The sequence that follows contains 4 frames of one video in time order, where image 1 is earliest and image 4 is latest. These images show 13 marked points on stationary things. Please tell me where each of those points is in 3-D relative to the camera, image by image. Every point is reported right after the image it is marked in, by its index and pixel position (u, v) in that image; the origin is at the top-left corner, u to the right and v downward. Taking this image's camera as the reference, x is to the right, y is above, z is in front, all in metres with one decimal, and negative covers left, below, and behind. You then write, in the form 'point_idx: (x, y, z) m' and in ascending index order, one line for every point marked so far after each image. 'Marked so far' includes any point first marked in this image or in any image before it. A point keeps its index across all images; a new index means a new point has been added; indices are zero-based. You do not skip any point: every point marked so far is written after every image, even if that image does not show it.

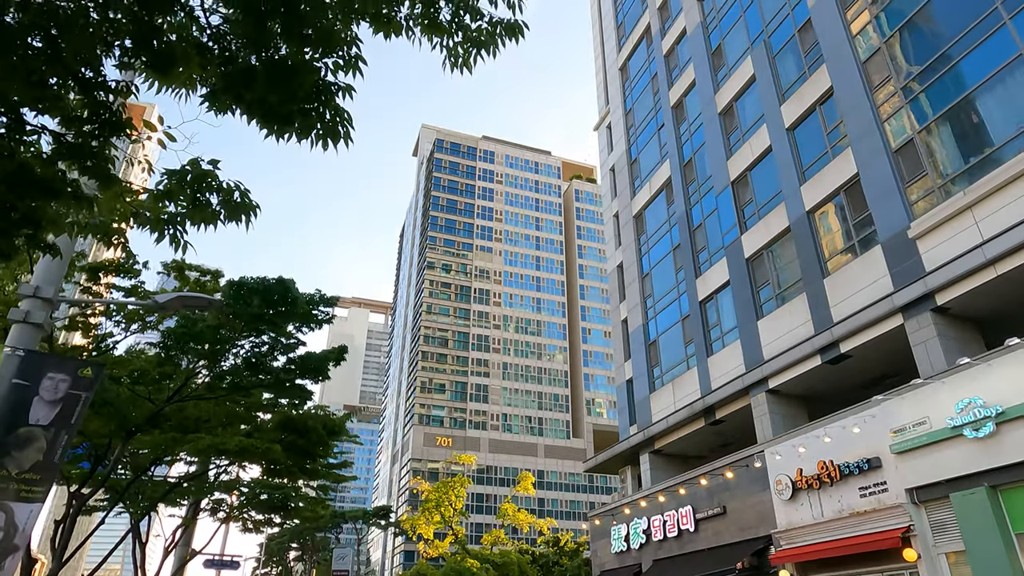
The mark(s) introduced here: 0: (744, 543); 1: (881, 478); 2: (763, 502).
0: (+6.4, -7.0, +18.2) m
1: (+8.0, -4.1, +14.4) m
2: (+6.7, -5.8, +17.8) m
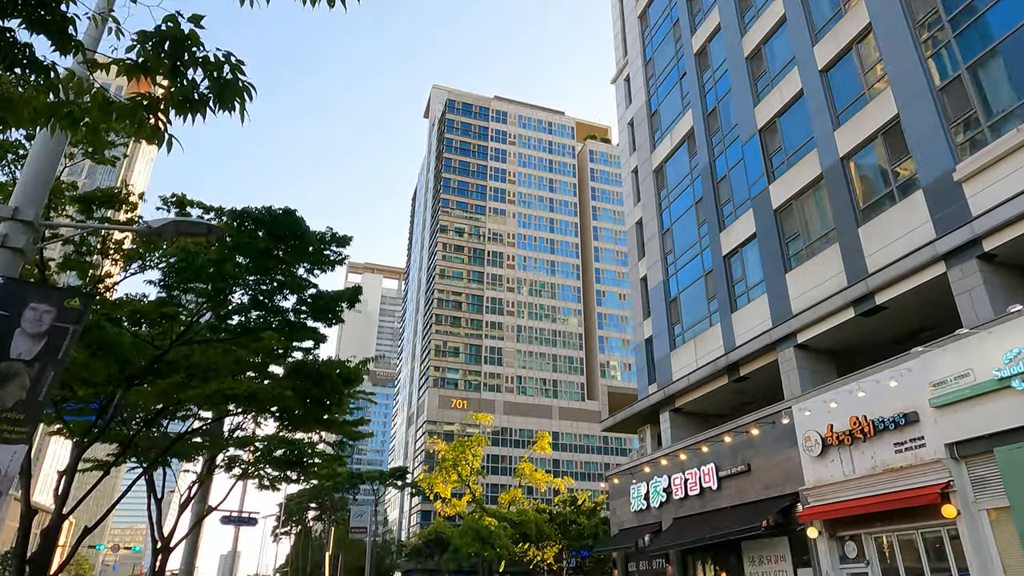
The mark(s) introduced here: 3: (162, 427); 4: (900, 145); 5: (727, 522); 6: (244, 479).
0: (+6.9, -5.7, +17.8) m
1: (+8.4, -3.0, +13.8) m
2: (+7.2, -4.5, +17.3) m
3: (-6.9, -2.7, +13.3) m
4: (+9.2, +3.4, +15.8) m
5: (+6.0, -6.6, +18.6) m
6: (-6.3, -4.5, +15.6) m
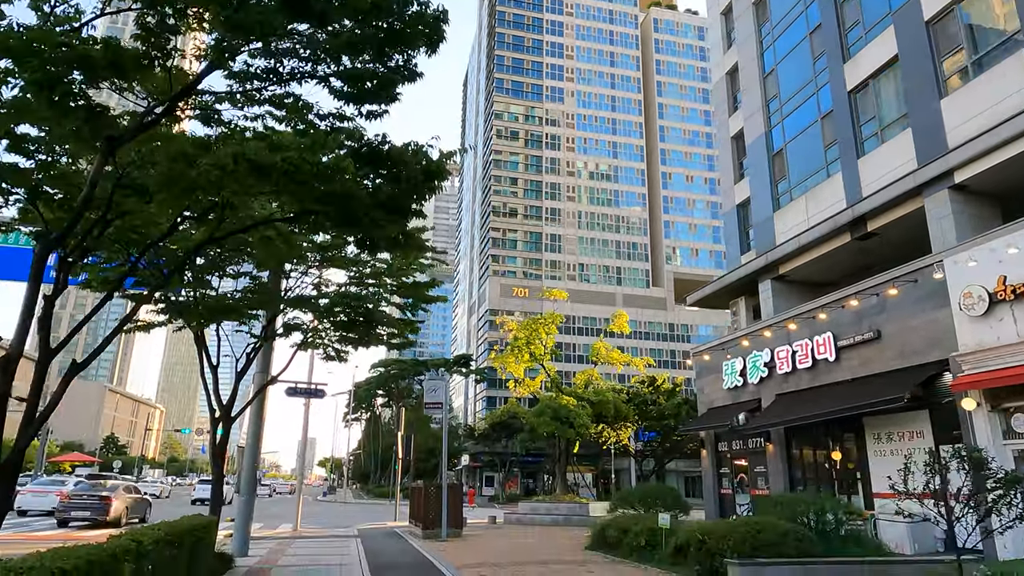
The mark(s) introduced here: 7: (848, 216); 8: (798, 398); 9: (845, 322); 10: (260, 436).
0: (+9.1, -1.9, +15.2) m
1: (+10.2, +0.2, +10.7) m
2: (+9.3, -0.8, +14.5) m
3: (-5.2, +0.1, +11.5) m
4: (+11.0, +6.8, +11.6) m
5: (+8.3, -2.6, +16.2) m
6: (-4.3, -1.3, +14.0) m
7: (+8.9, +1.9, +17.5) m
8: (+8.0, -3.1, +18.5) m
9: (+8.7, -0.9, +17.4) m
10: (-5.3, -3.1, +14.0) m
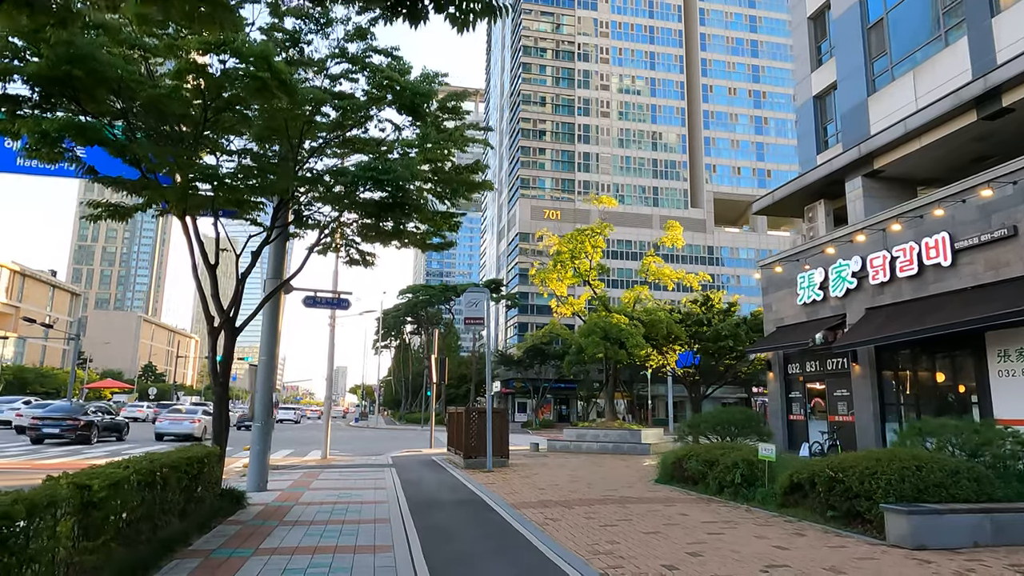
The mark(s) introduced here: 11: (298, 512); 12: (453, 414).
0: (+10.2, +0.3, +12.4) m
1: (+11.1, +1.9, +7.7) m
2: (+10.4, +1.3, +11.6) m
3: (-4.2, +1.8, +9.0) m
4: (+11.9, +8.6, +7.9) m
5: (+9.4, -0.4, +13.5) m
6: (-3.3, +0.7, +11.6) m
7: (+10.1, +4.3, +14.3) m
8: (+9.3, -0.6, +15.9) m
9: (+9.9, +1.5, +14.5) m
10: (-4.2, -1.1, +11.9) m
11: (-2.9, -3.1, +9.0) m
12: (-1.7, -3.6, +18.8) m
